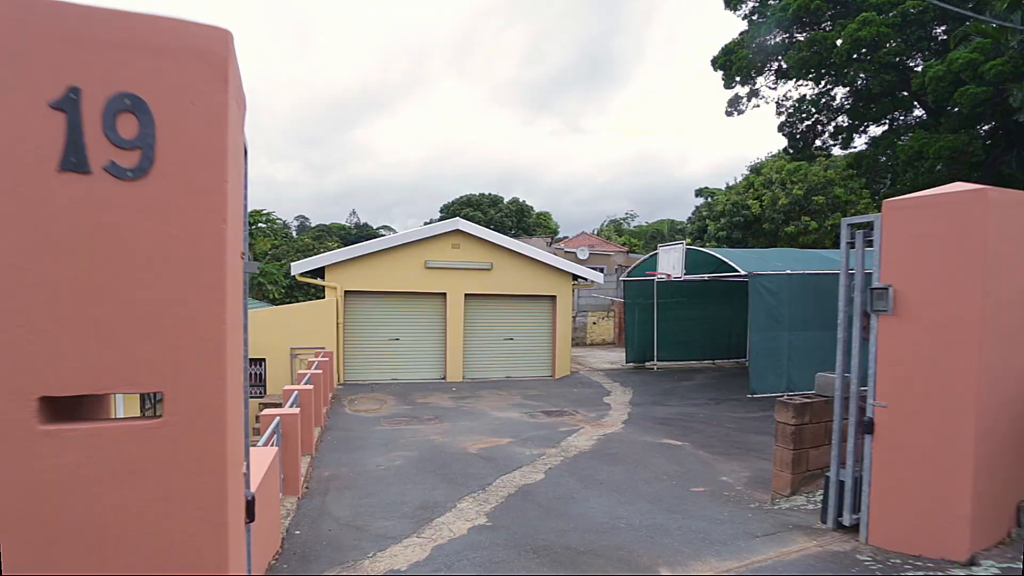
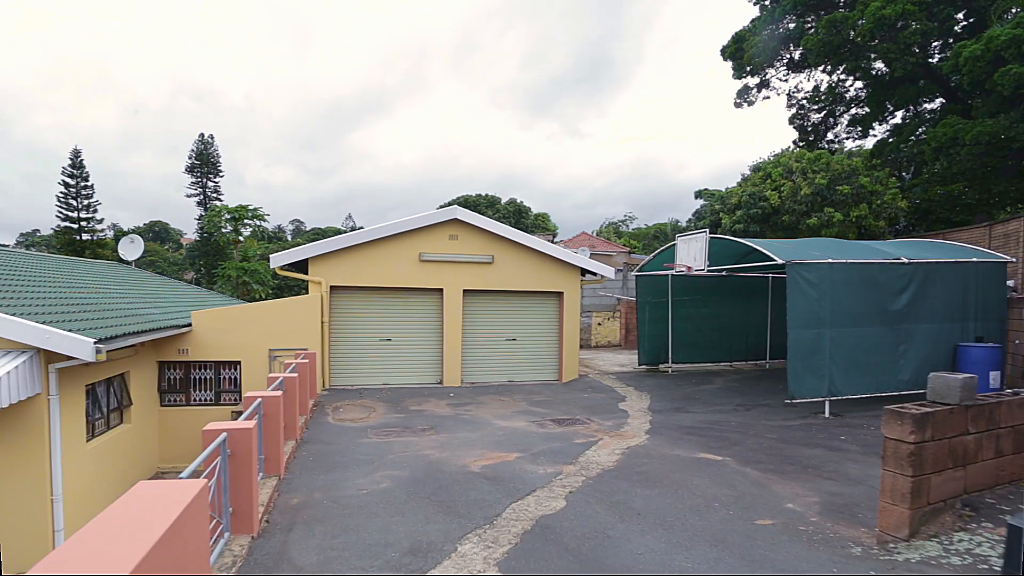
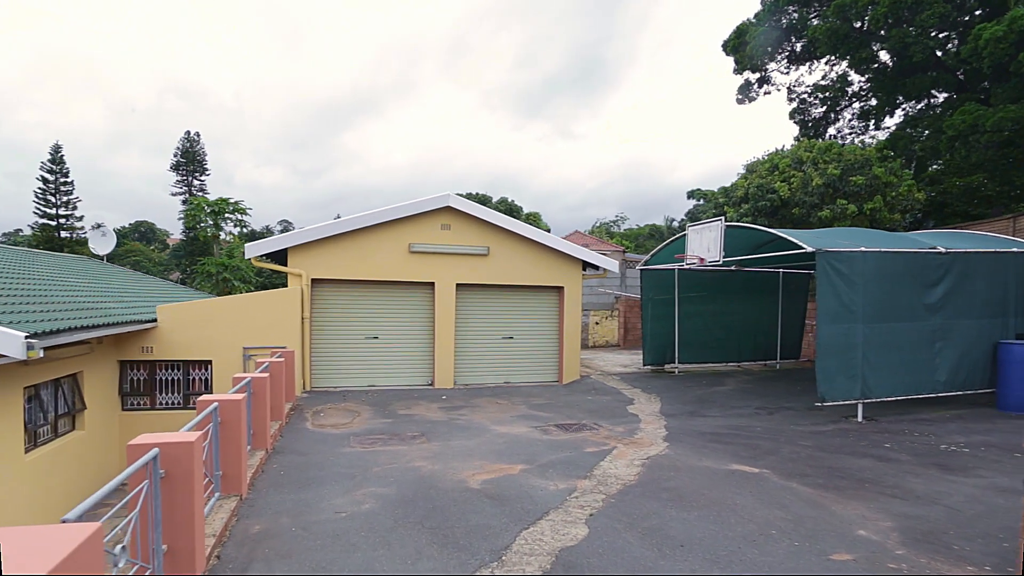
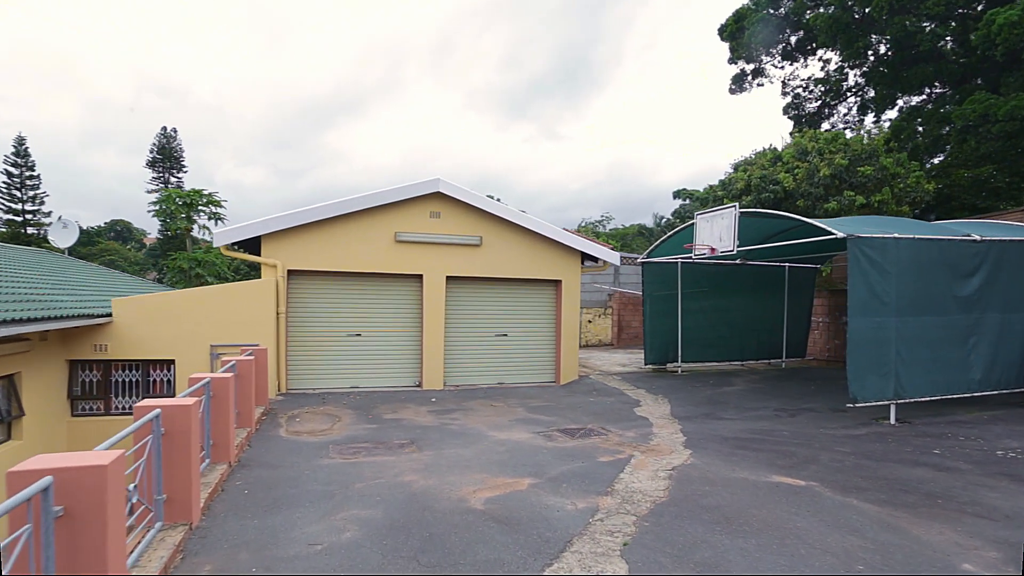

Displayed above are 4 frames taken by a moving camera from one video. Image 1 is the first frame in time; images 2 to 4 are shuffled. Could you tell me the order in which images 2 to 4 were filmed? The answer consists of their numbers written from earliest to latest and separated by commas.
2, 3, 4
